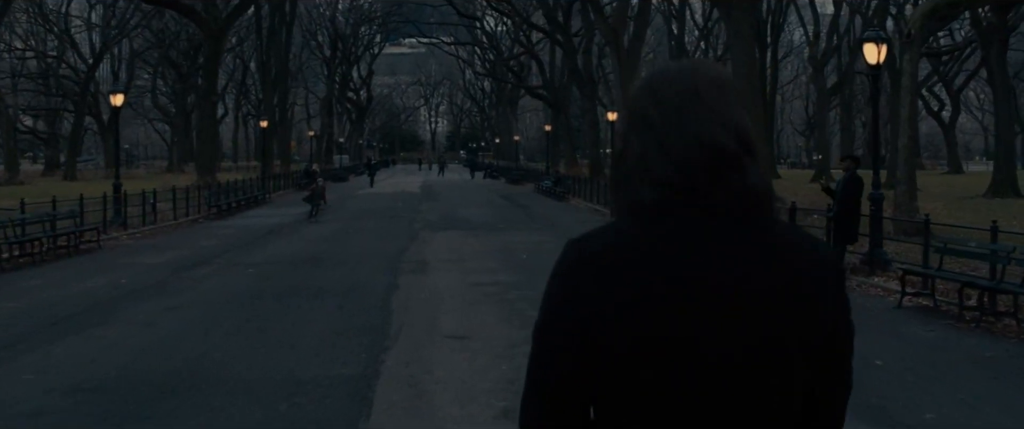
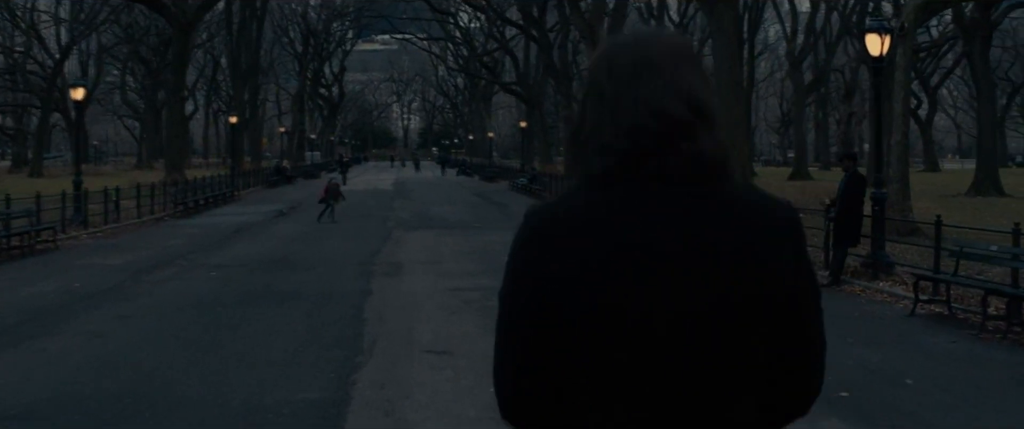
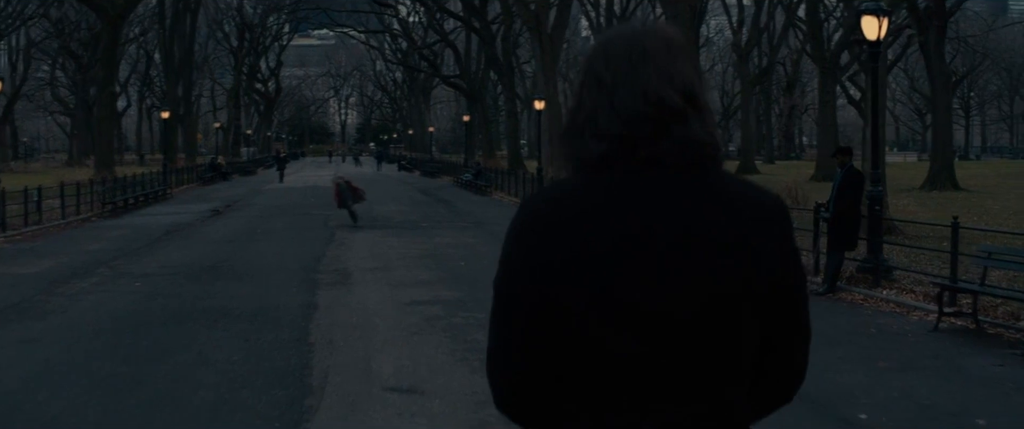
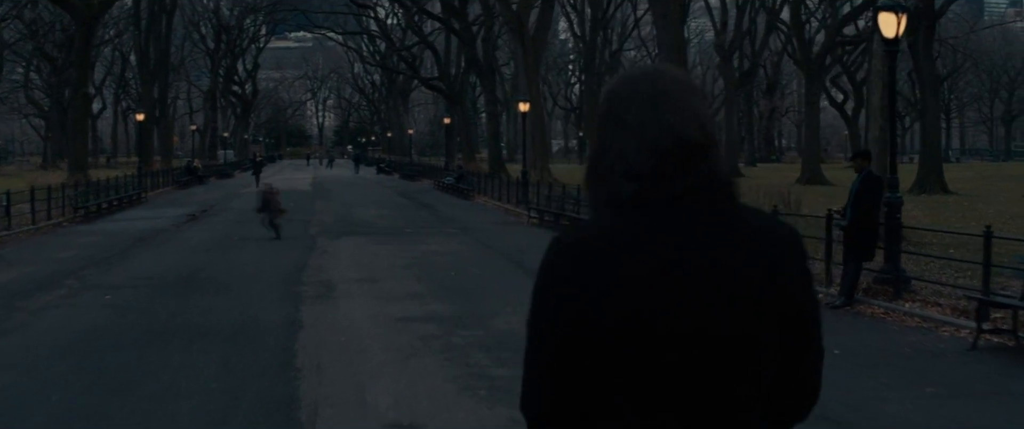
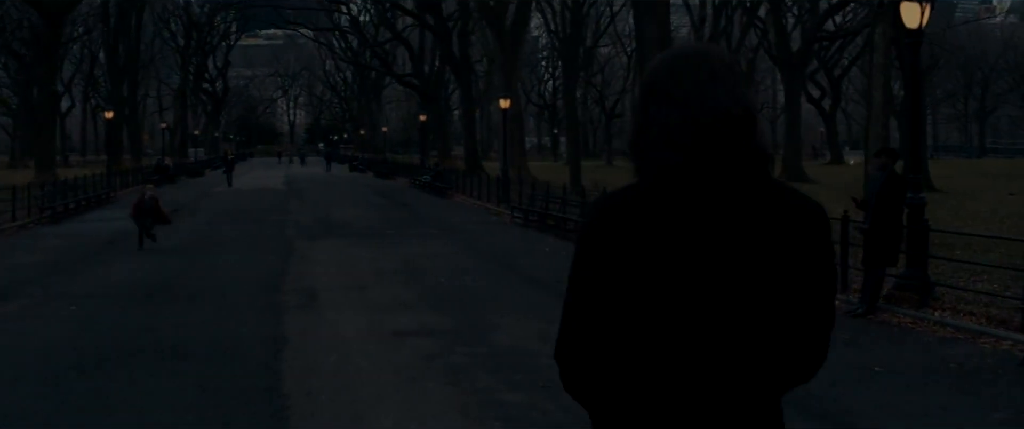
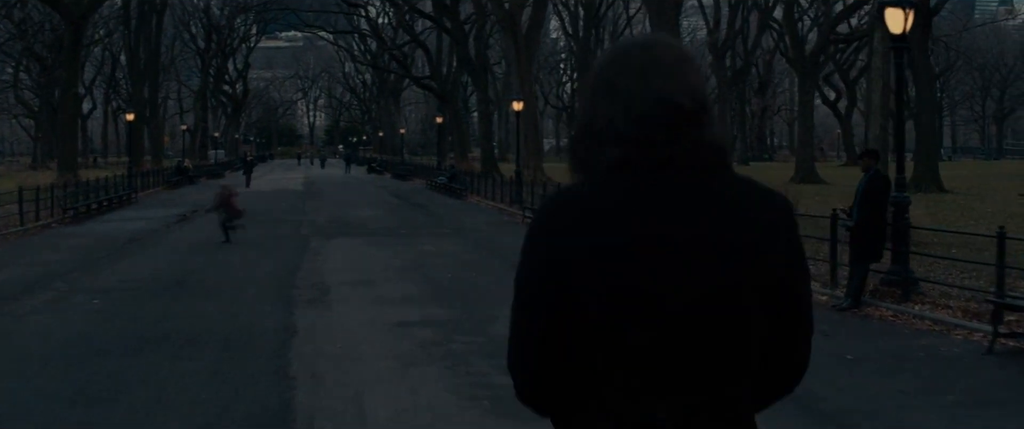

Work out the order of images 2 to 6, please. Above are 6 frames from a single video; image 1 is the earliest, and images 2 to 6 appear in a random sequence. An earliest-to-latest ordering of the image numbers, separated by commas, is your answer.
2, 3, 4, 6, 5
